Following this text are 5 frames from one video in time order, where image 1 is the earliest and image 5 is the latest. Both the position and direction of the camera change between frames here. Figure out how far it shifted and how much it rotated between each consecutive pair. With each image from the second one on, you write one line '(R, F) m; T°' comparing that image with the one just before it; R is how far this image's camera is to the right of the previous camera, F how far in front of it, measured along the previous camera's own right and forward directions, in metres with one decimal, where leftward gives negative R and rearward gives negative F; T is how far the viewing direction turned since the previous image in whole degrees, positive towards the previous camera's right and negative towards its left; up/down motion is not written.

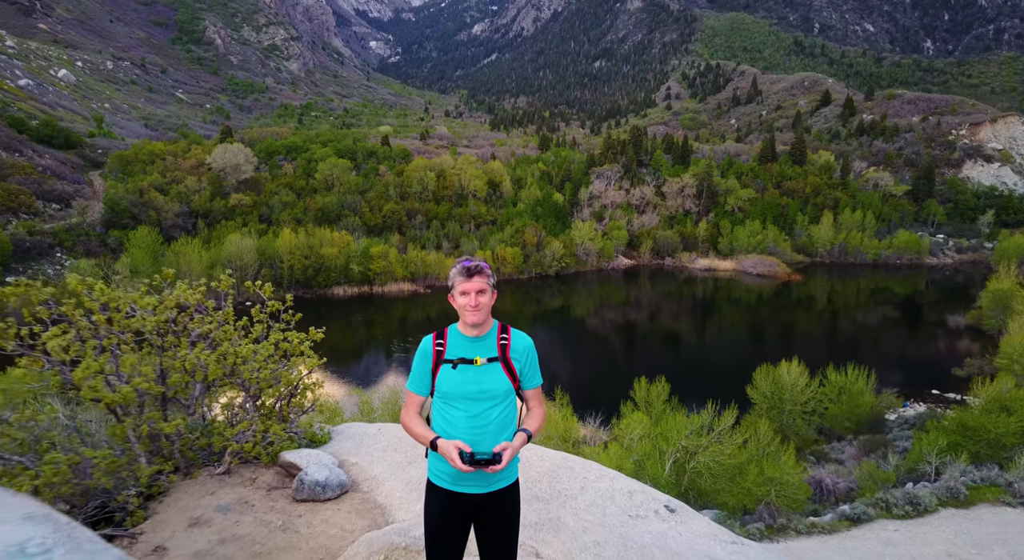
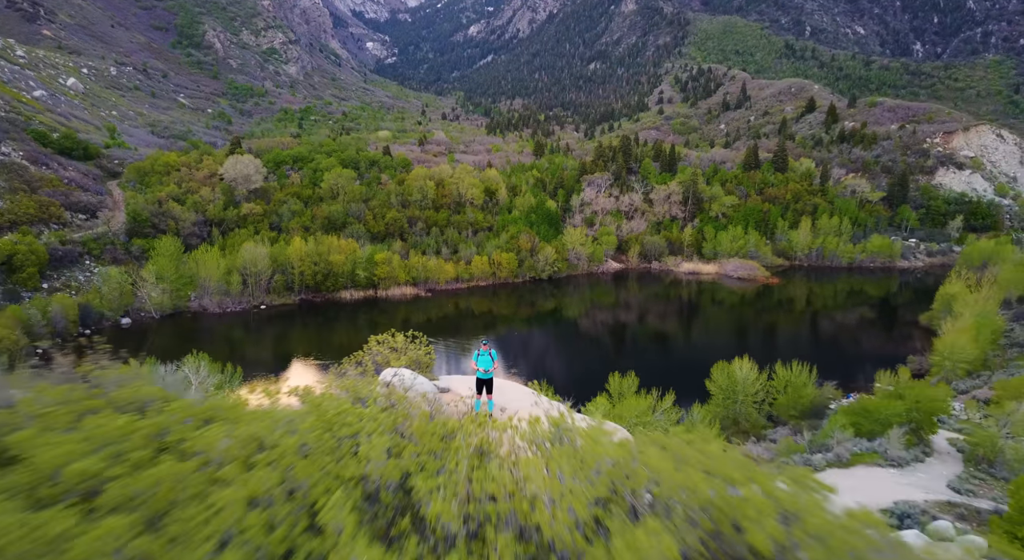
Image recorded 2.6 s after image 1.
(+0.1, -3.0) m; 0°
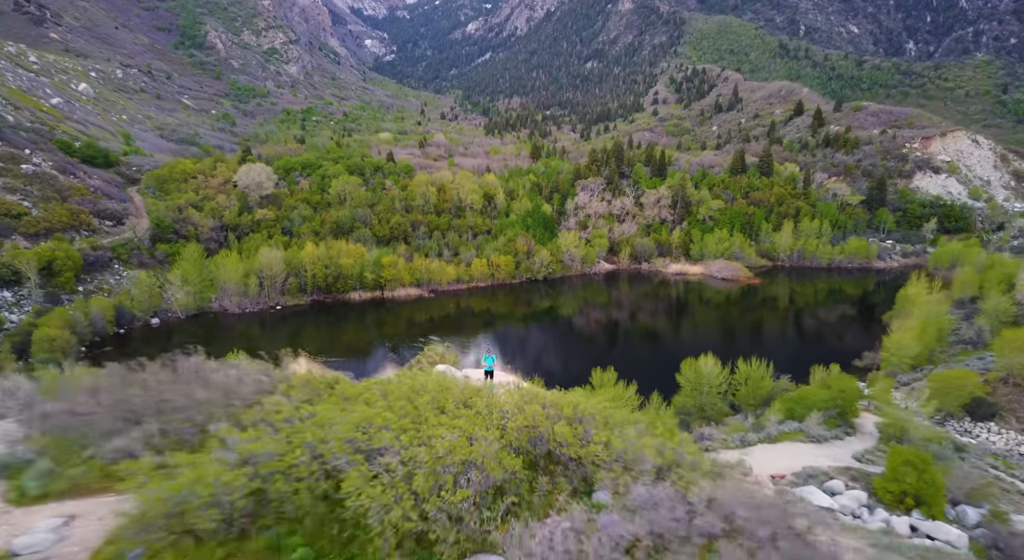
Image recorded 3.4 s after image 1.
(+0.1, -3.2) m; 0°
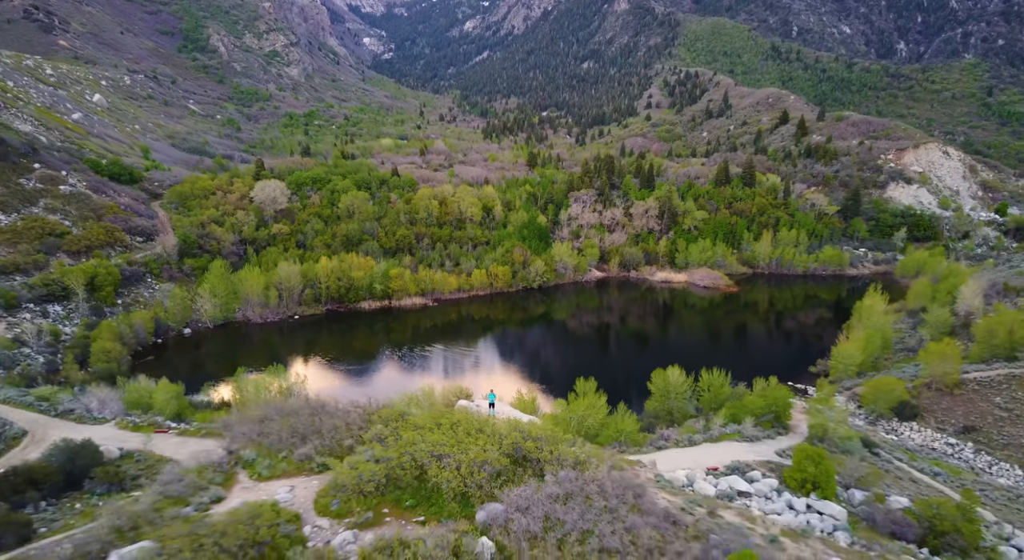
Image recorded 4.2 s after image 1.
(+0.1, -4.2) m; 0°
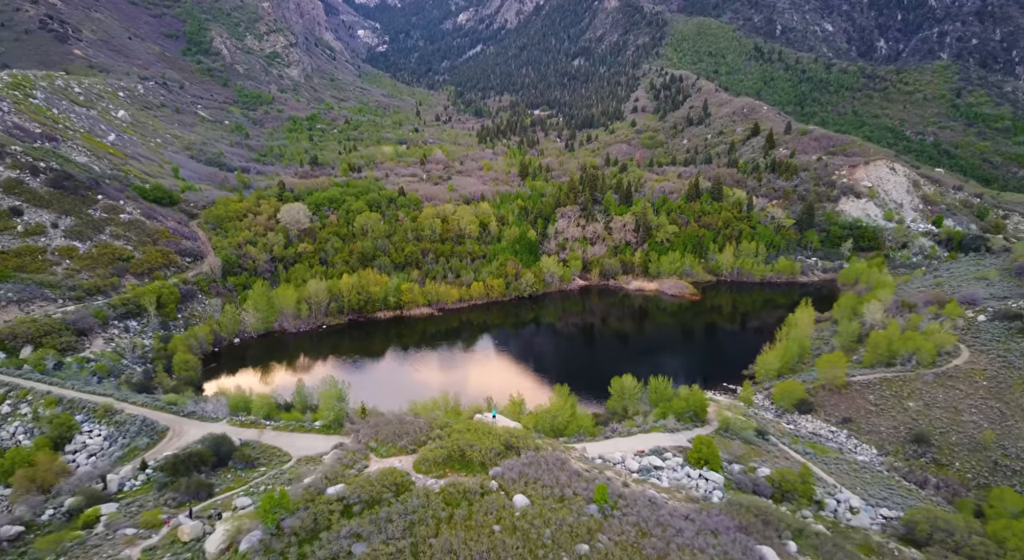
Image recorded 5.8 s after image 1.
(0.0, -8.8) m; +1°
